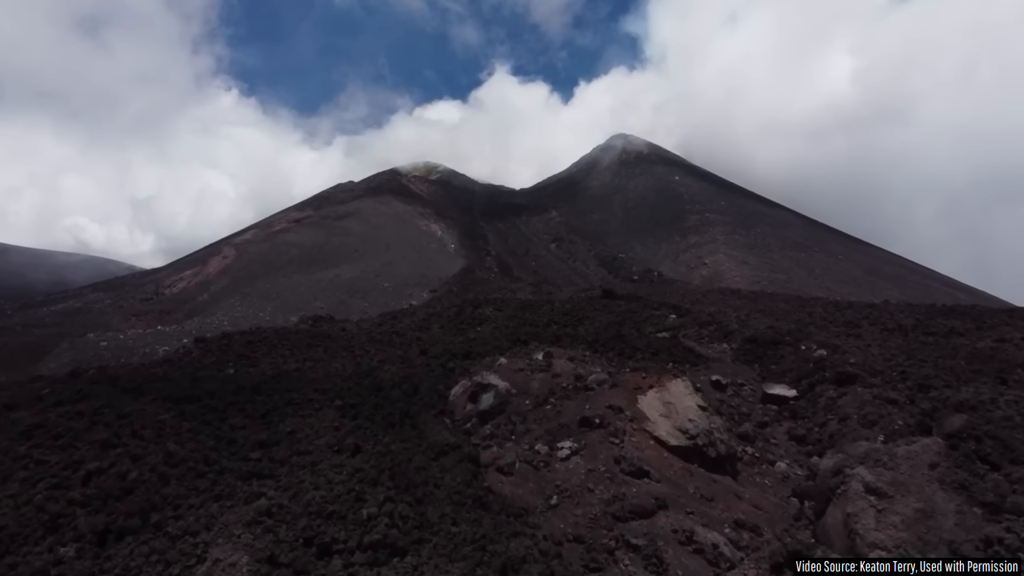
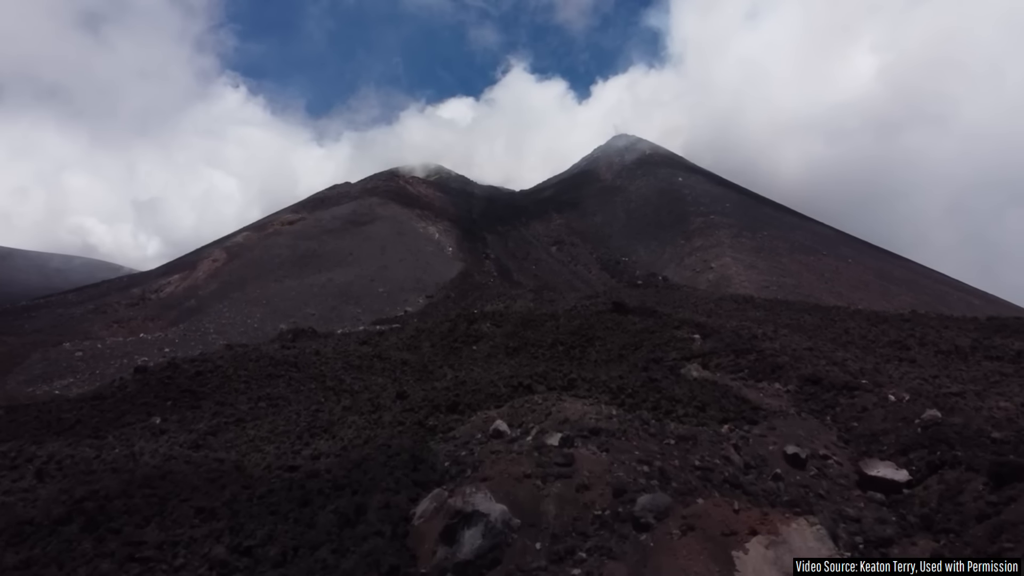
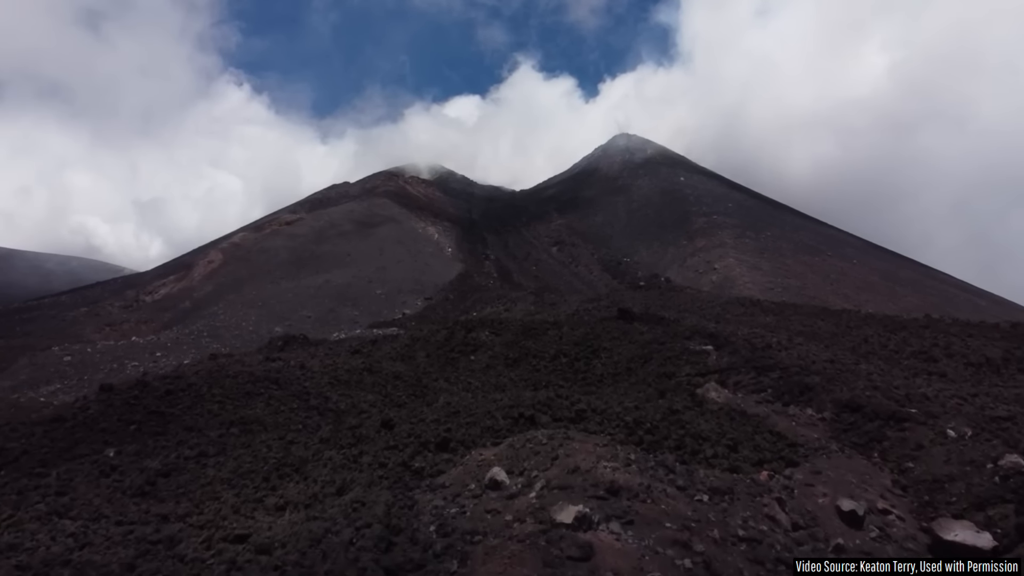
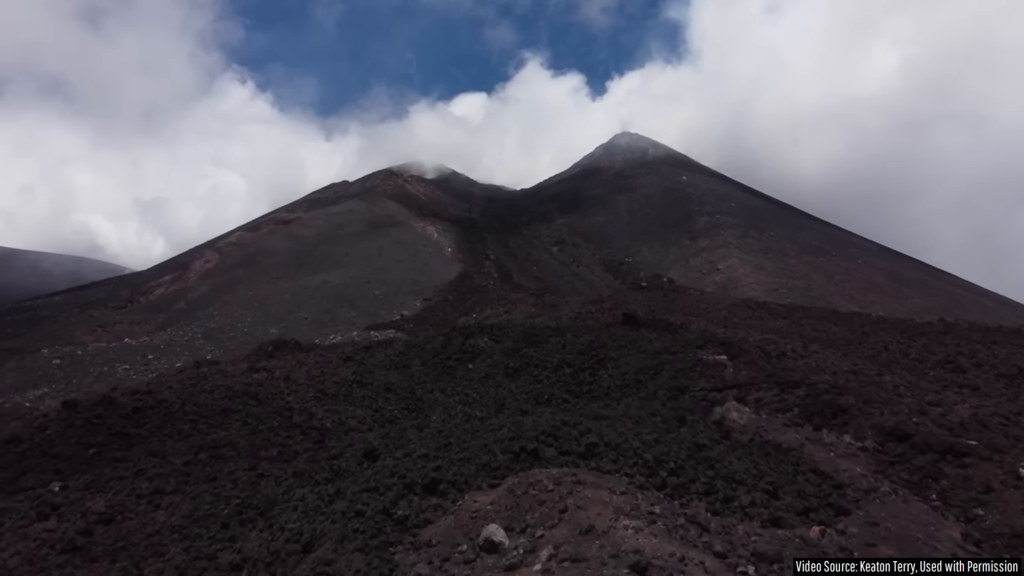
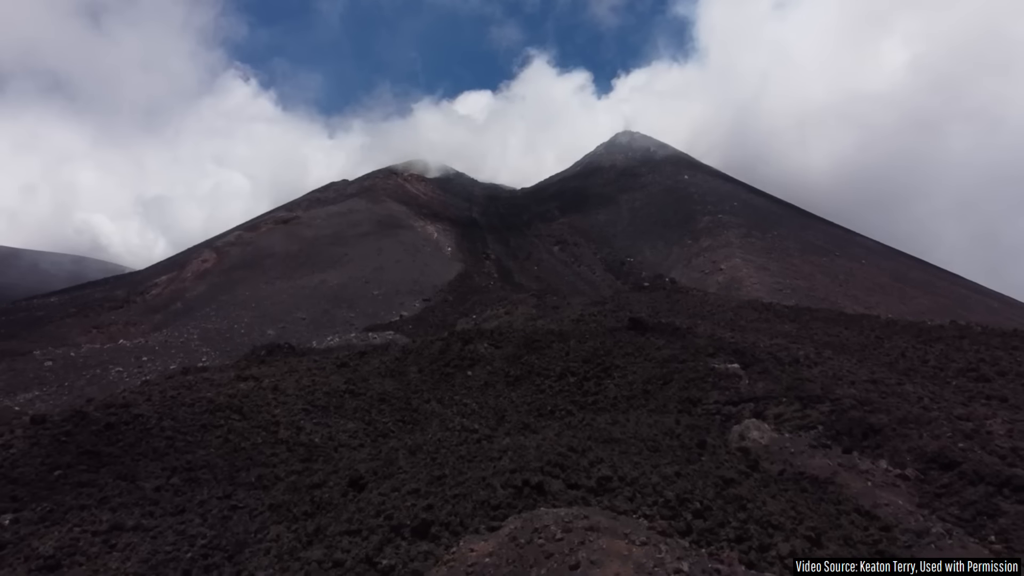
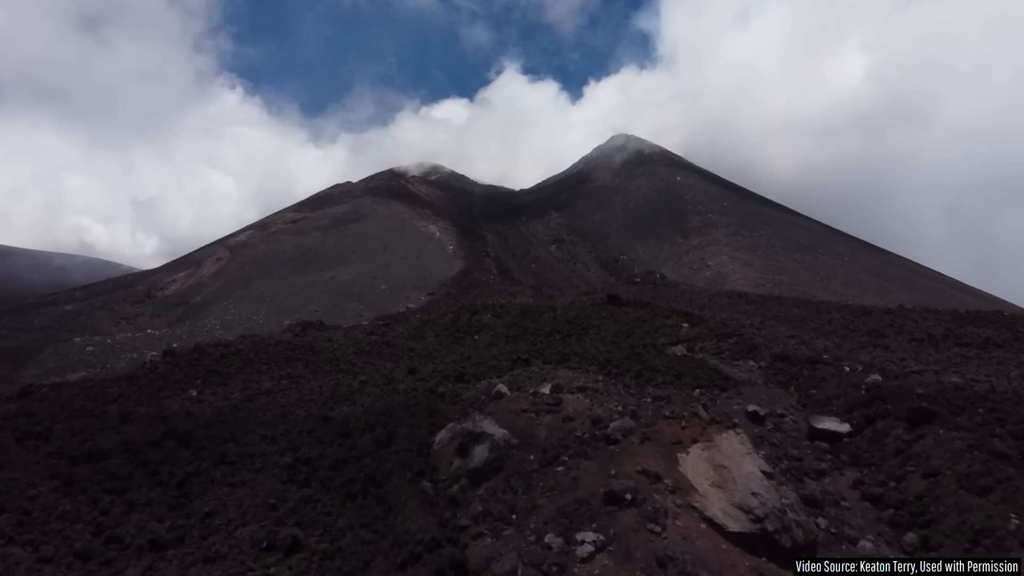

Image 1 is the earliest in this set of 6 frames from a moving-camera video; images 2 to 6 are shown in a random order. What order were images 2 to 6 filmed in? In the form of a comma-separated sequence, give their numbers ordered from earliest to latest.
6, 2, 3, 4, 5
